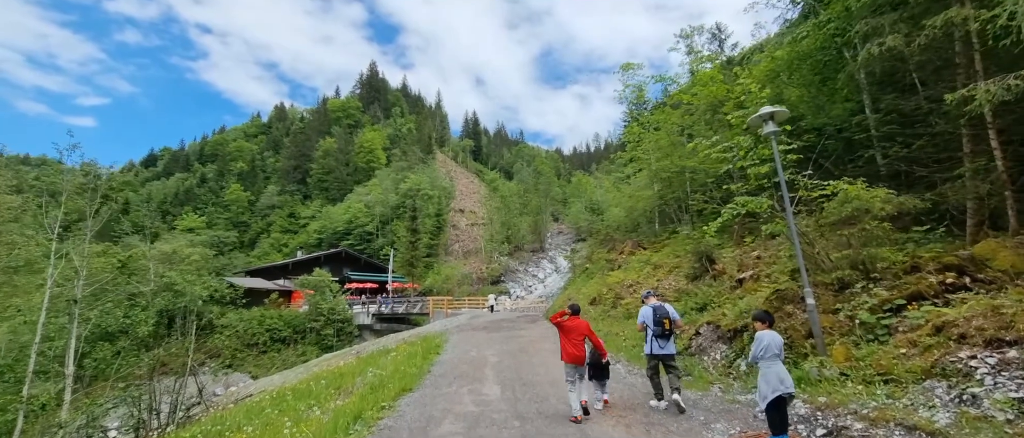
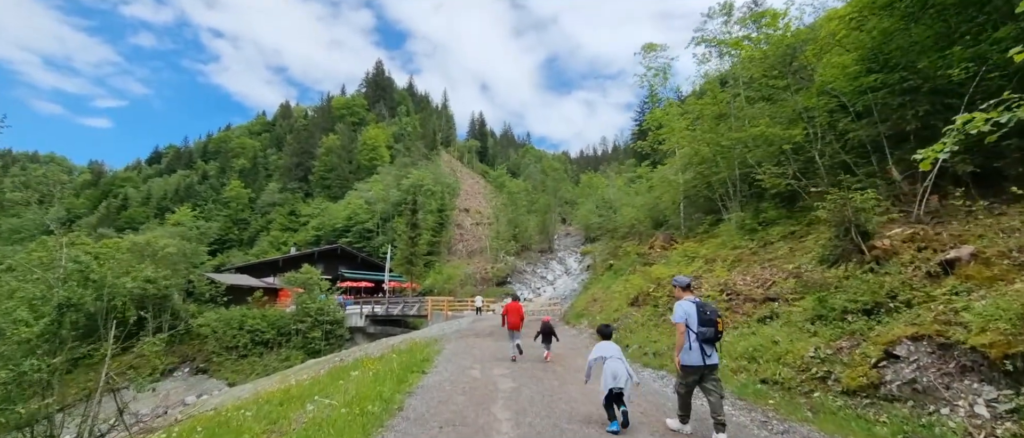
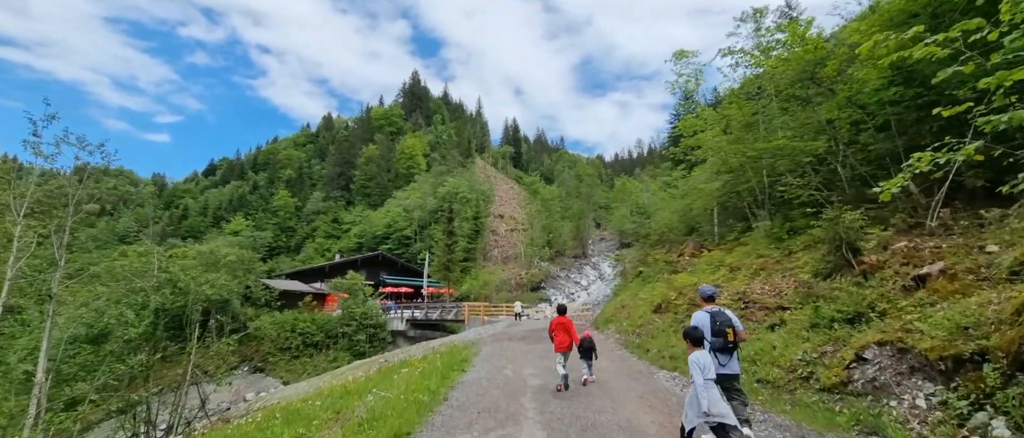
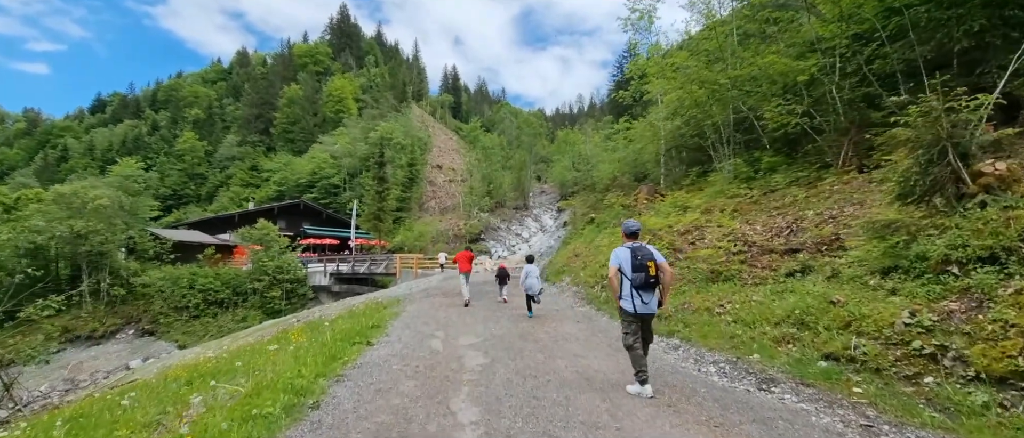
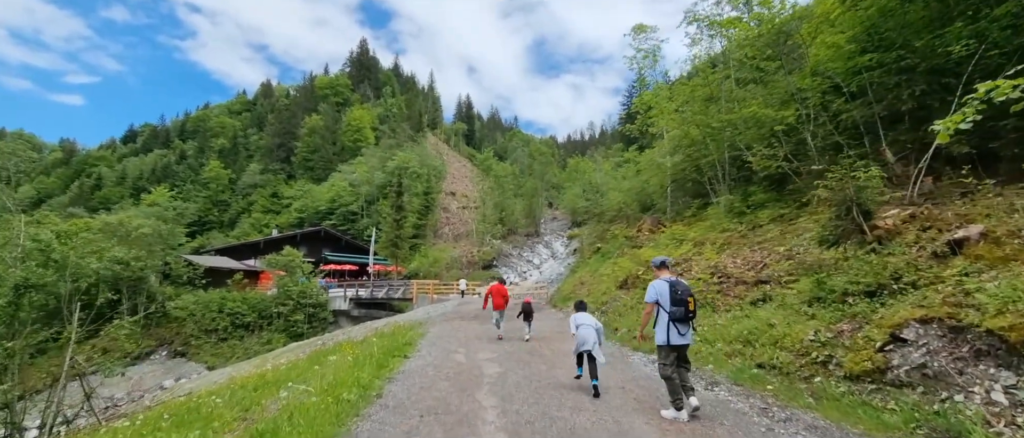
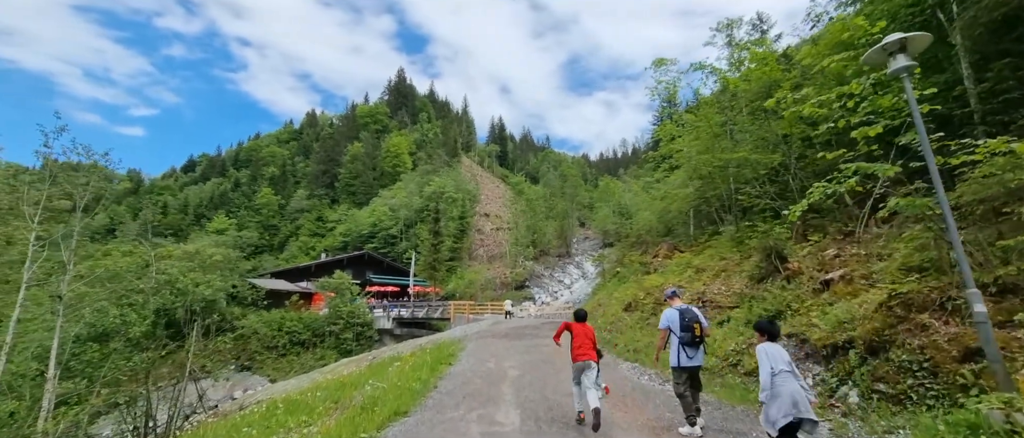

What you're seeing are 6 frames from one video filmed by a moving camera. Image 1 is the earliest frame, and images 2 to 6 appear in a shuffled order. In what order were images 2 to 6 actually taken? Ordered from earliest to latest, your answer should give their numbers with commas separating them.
6, 3, 2, 5, 4
